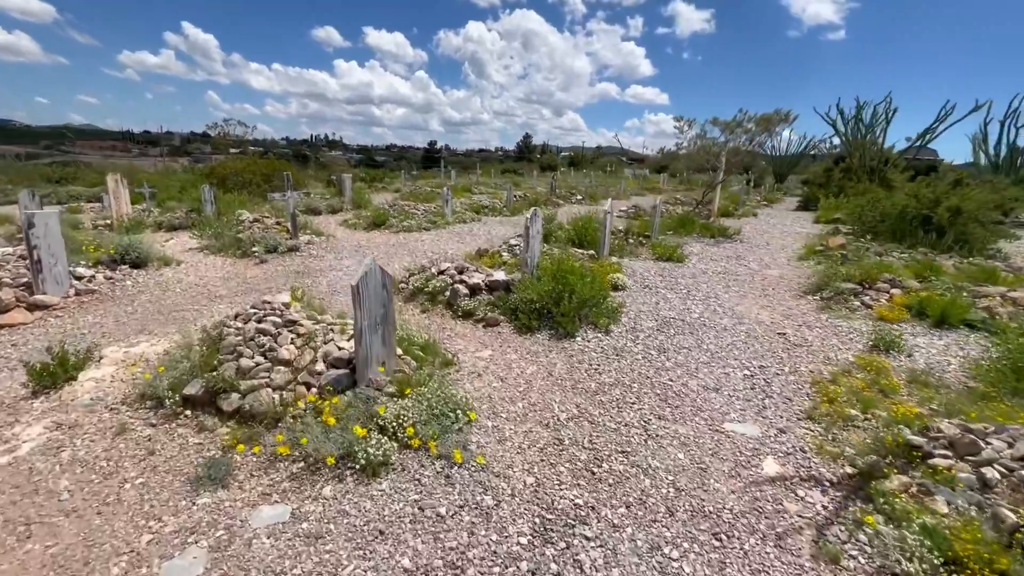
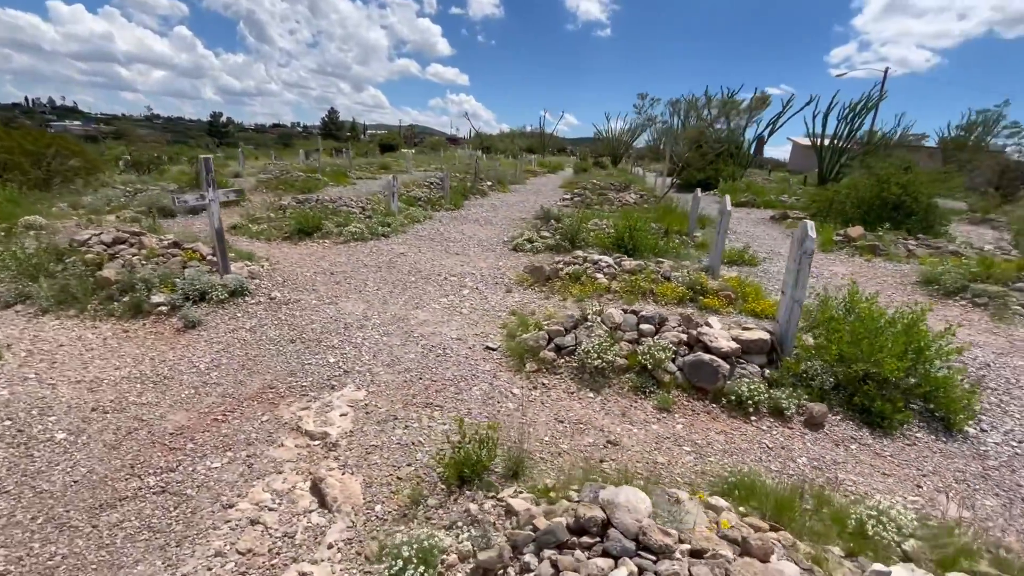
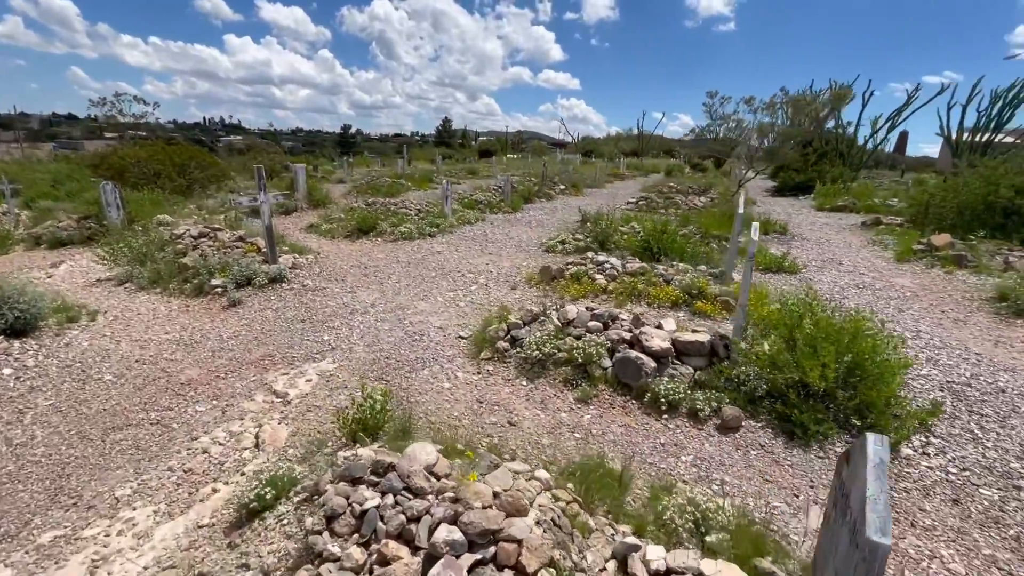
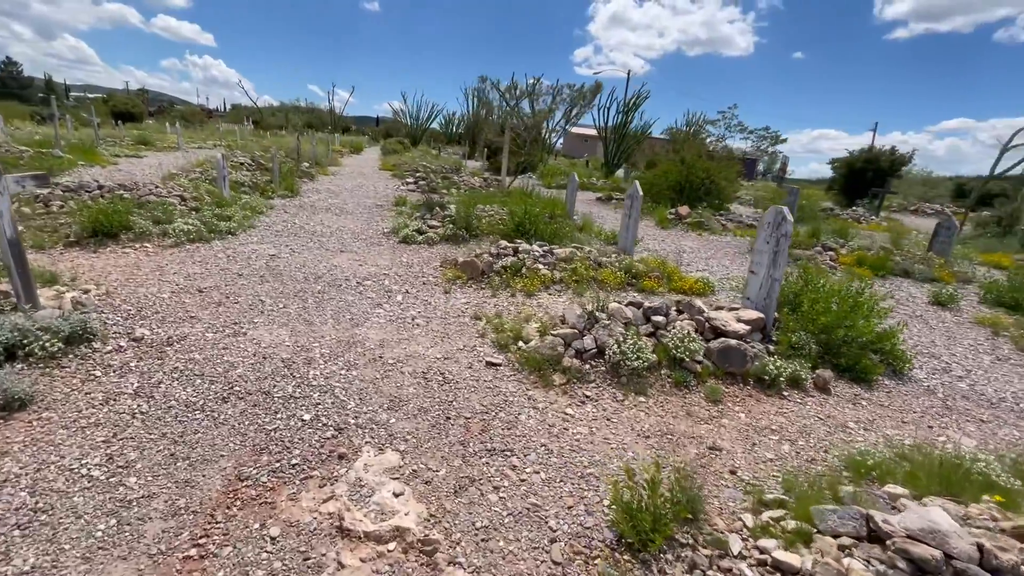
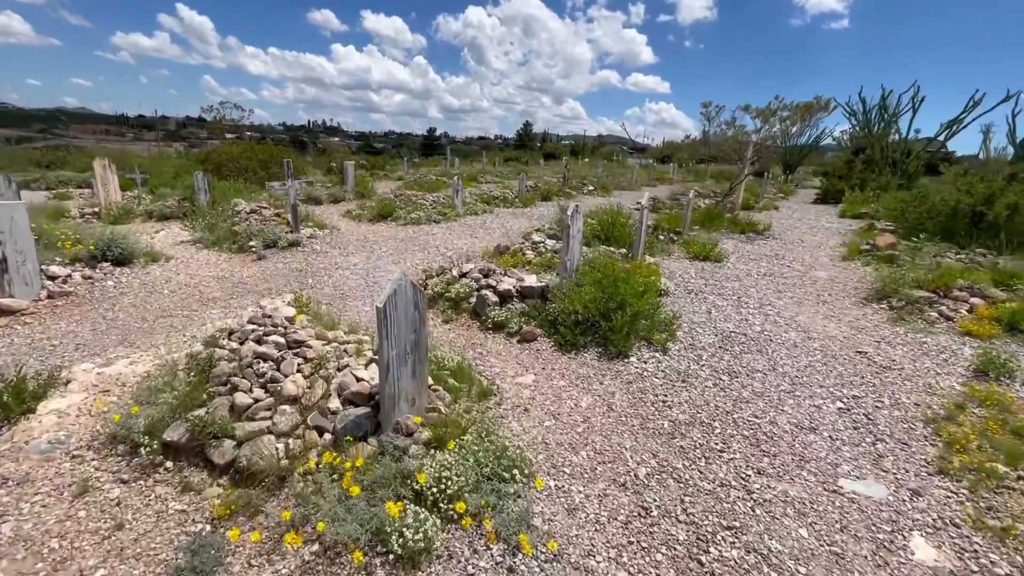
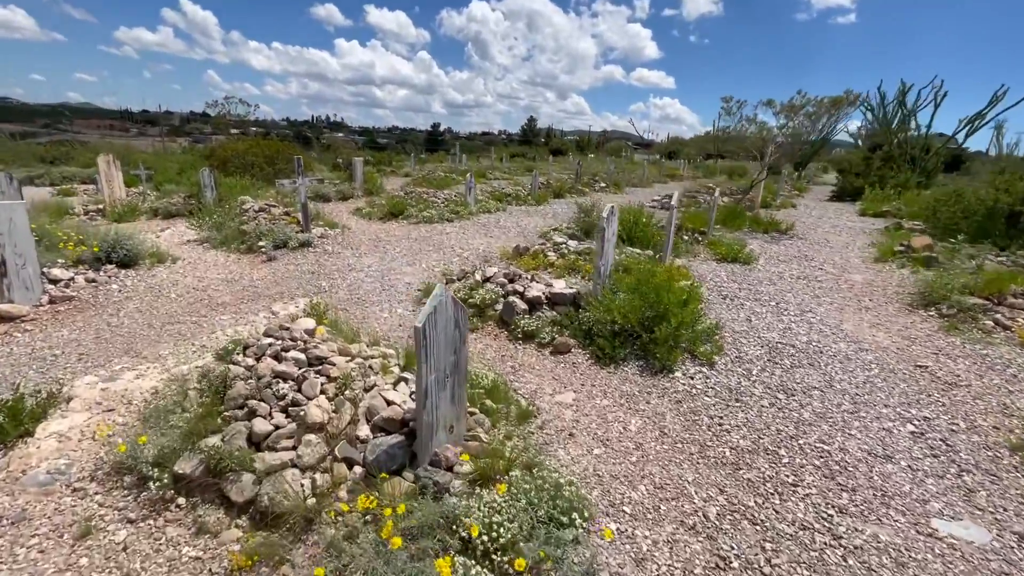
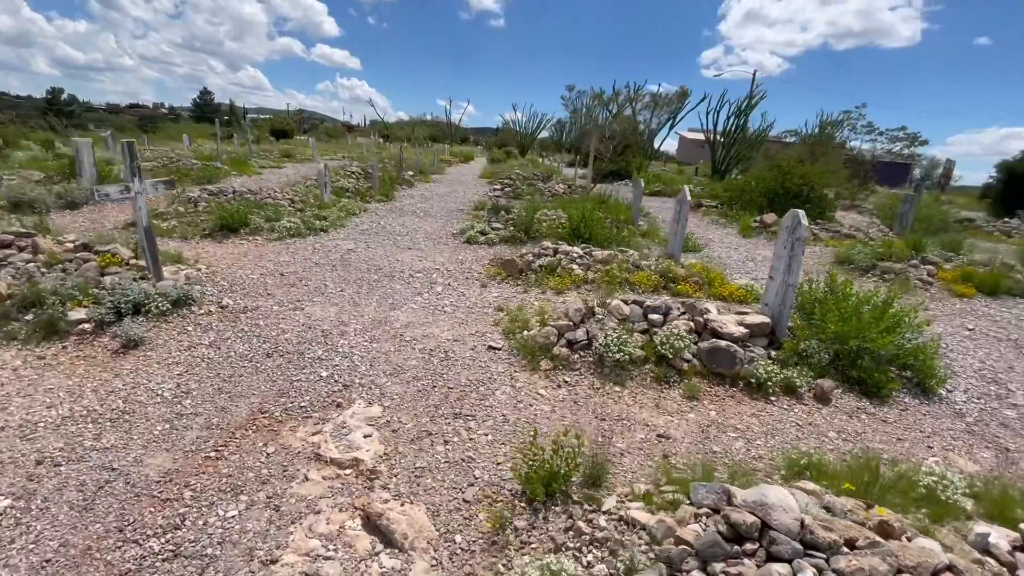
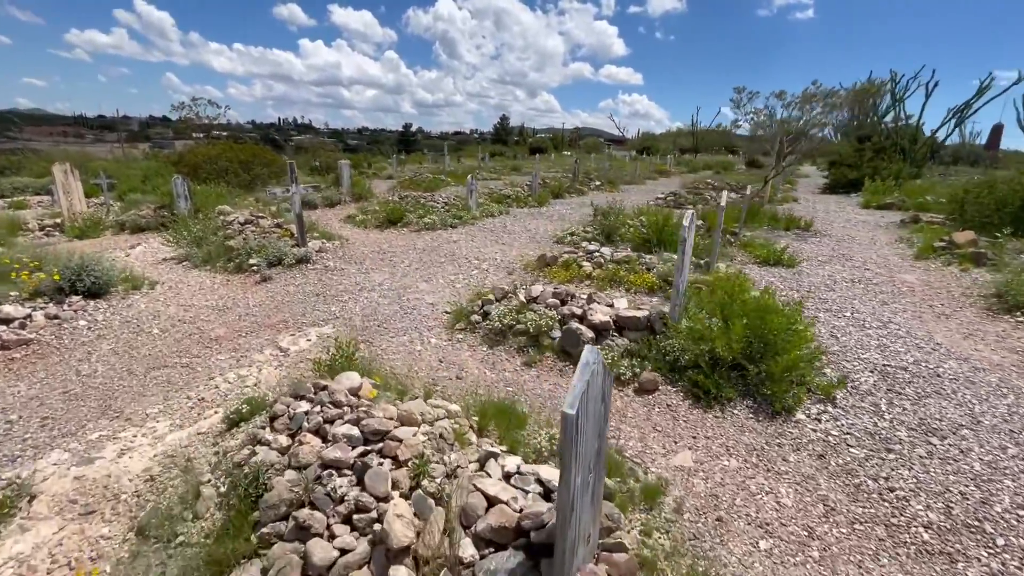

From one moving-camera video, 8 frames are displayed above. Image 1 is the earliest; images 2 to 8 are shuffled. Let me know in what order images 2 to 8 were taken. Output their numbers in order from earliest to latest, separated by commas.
5, 6, 8, 3, 2, 7, 4
